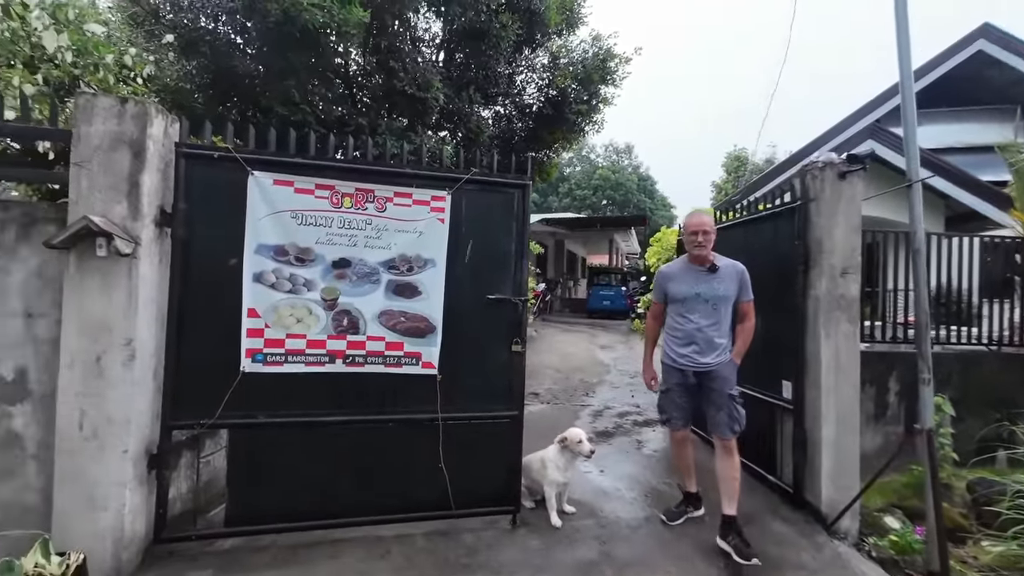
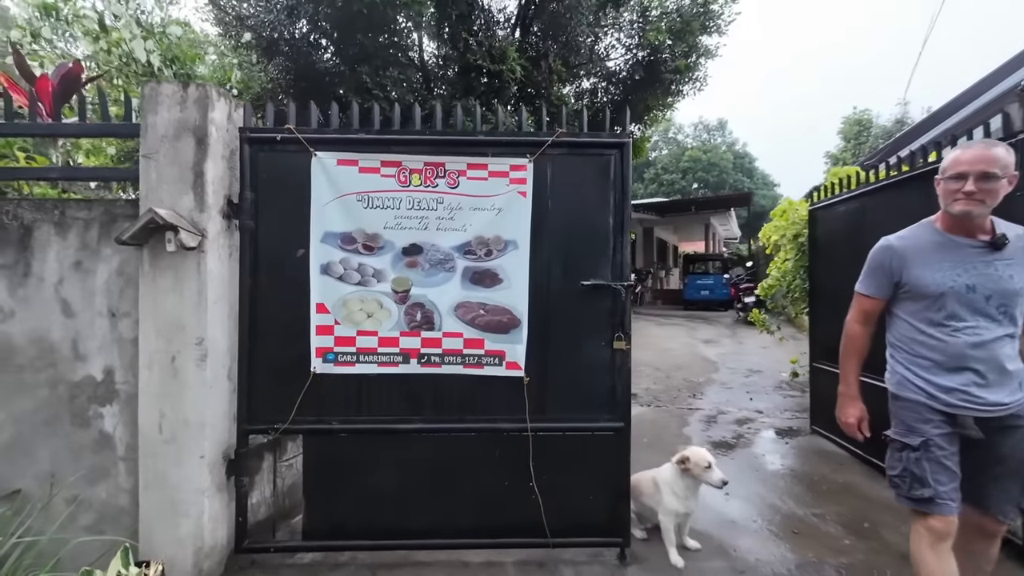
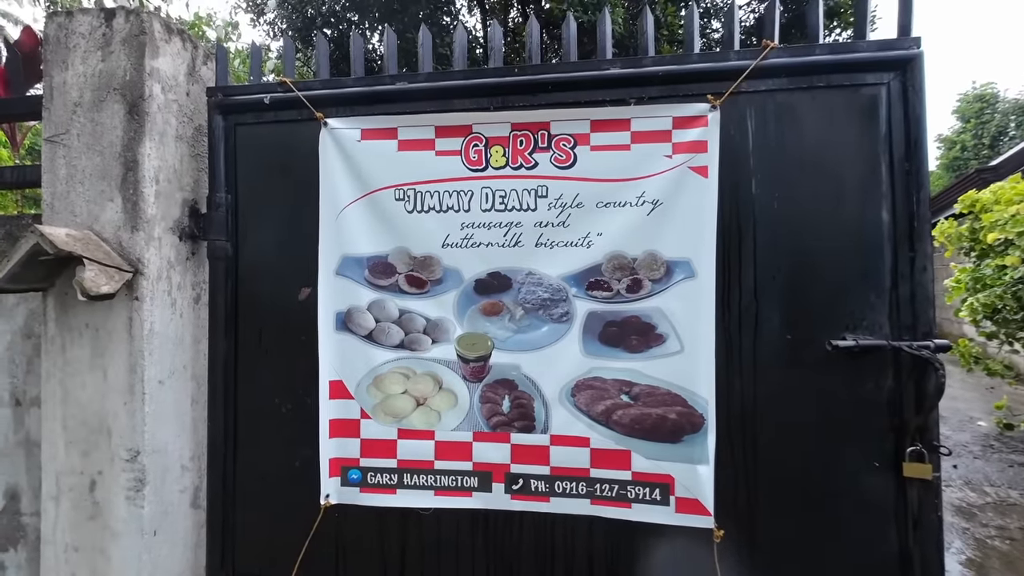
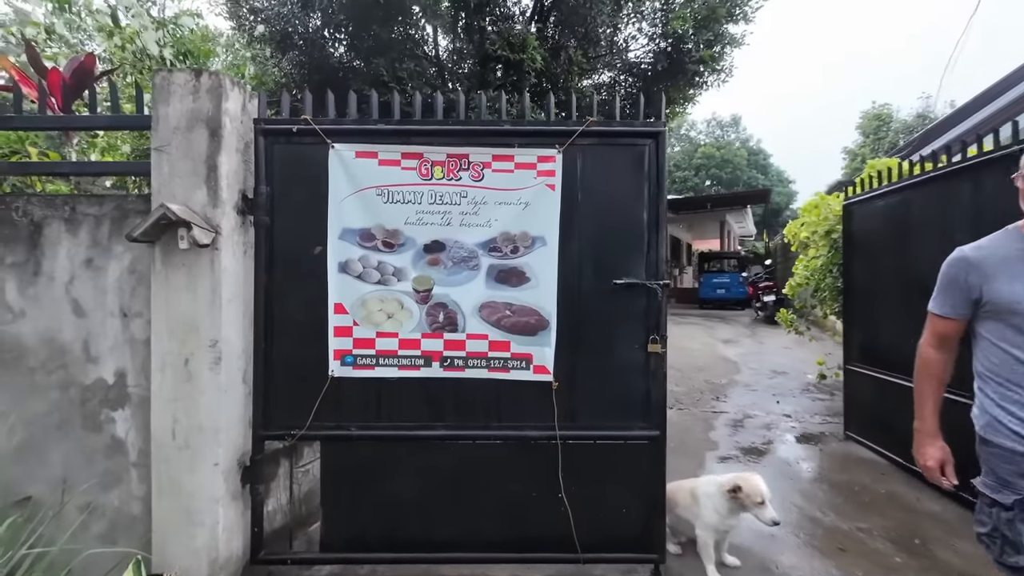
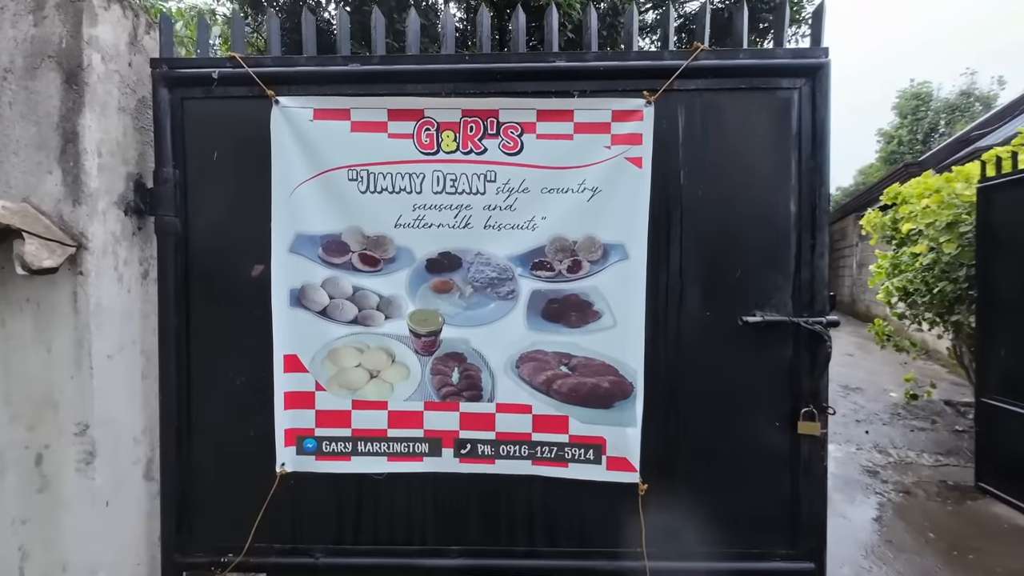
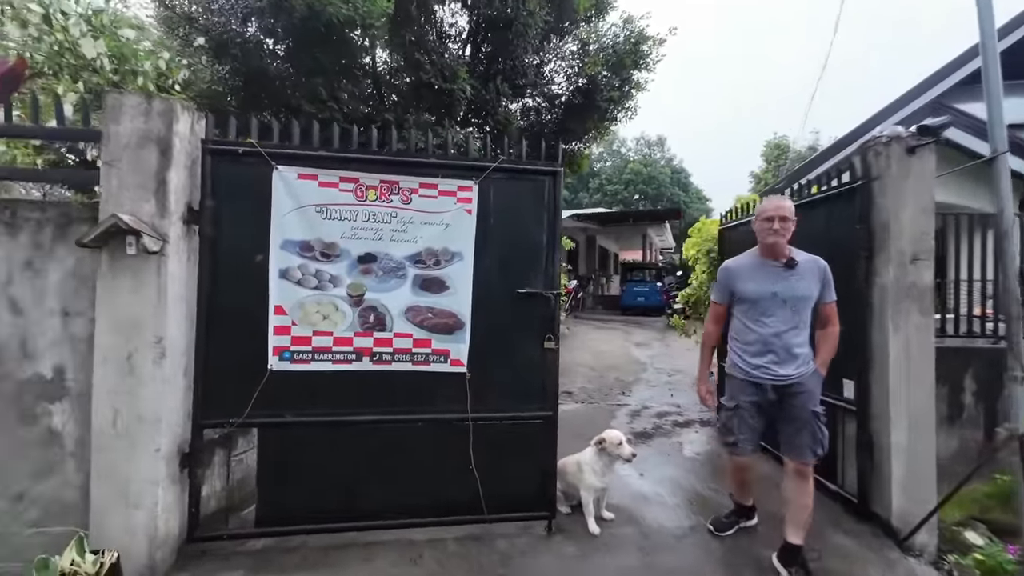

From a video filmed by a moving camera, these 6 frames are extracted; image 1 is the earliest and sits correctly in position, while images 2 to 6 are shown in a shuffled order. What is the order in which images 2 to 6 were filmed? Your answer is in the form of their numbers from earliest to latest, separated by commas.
6, 2, 4, 5, 3
